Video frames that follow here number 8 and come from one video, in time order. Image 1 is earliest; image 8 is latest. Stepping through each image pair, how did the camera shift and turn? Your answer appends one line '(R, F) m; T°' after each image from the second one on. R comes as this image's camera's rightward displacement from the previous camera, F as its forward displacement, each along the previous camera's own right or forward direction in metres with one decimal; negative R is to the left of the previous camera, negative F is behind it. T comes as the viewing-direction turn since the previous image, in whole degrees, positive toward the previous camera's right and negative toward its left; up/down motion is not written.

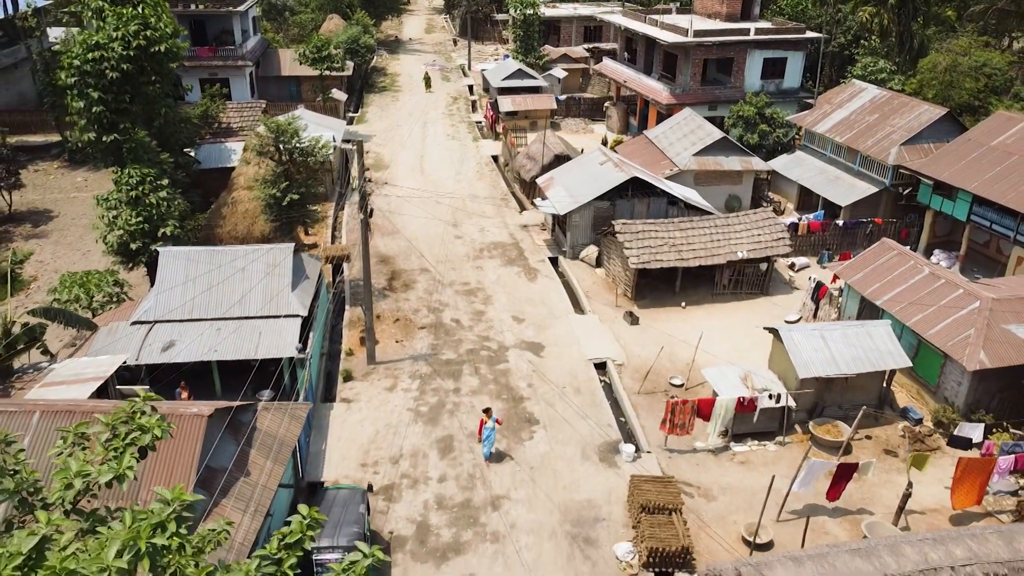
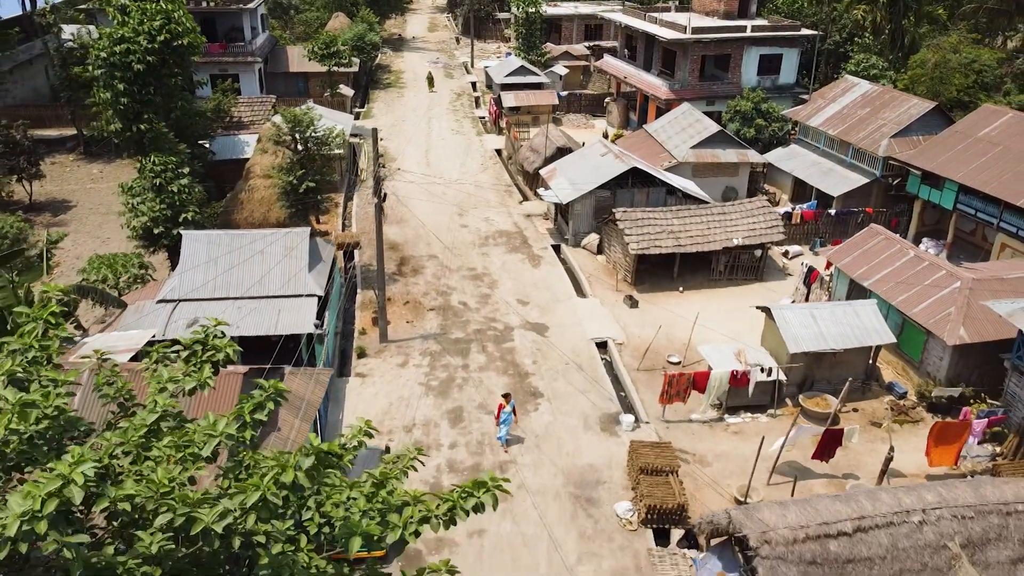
(-0.2, -1.0) m; 0°
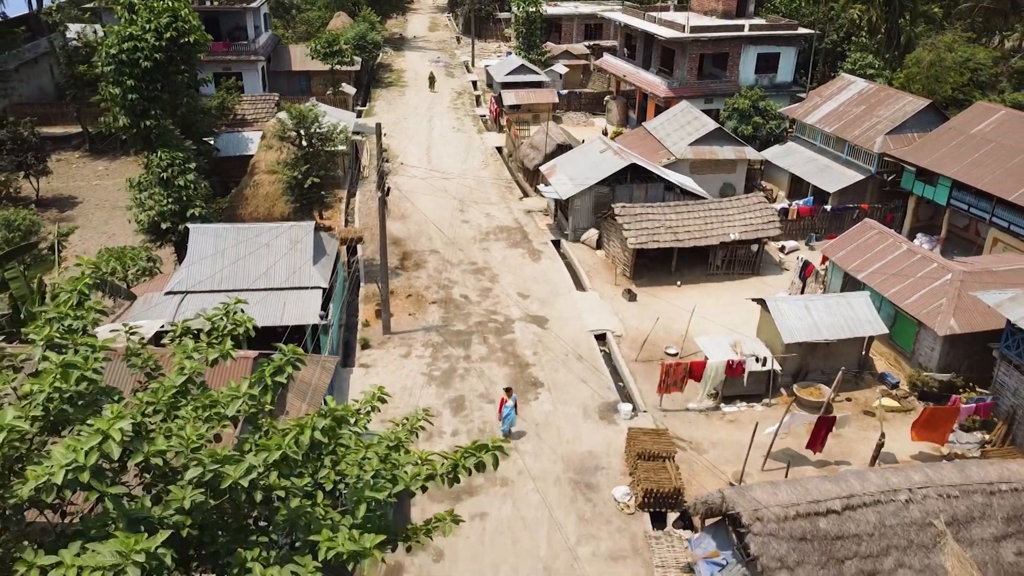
(0.0, -0.4) m; 0°
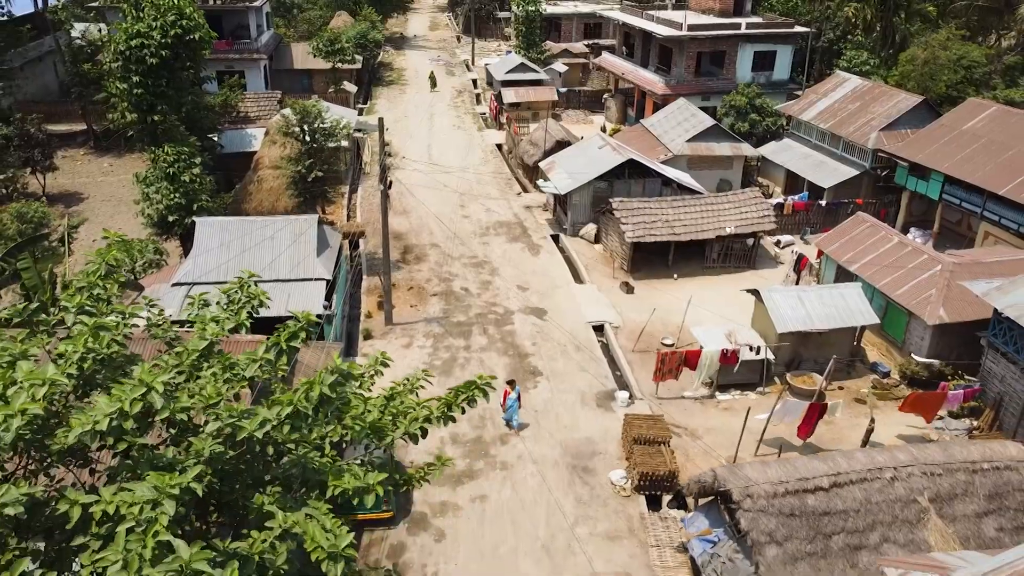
(0.0, -0.4) m; 0°
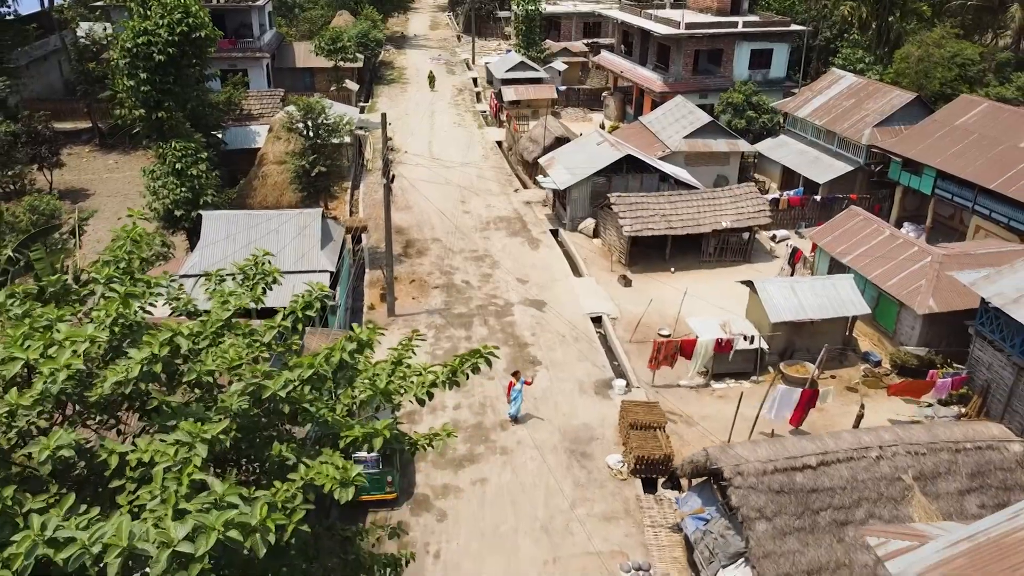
(0.0, -0.5) m; 0°
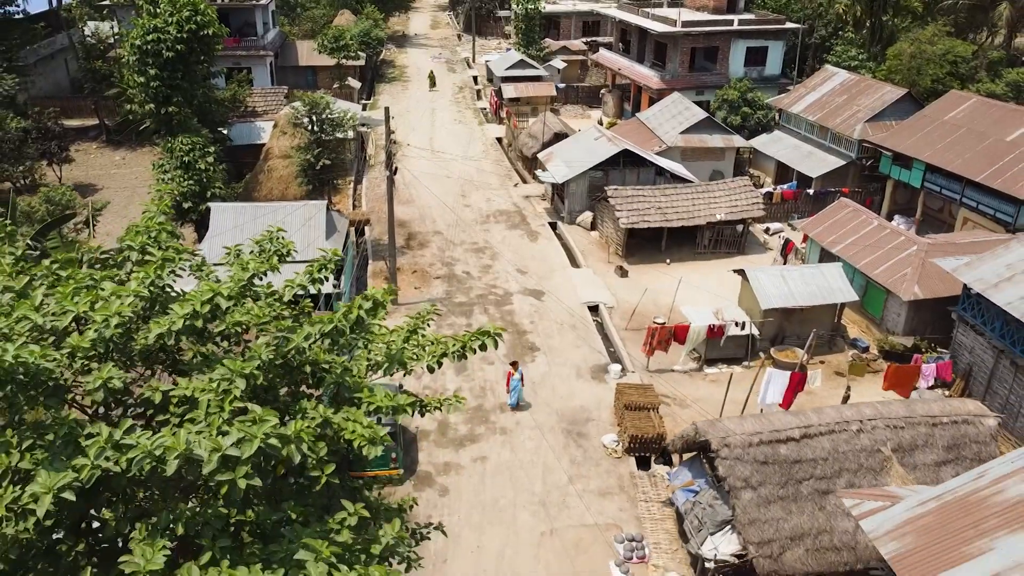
(0.0, -0.6) m; 0°
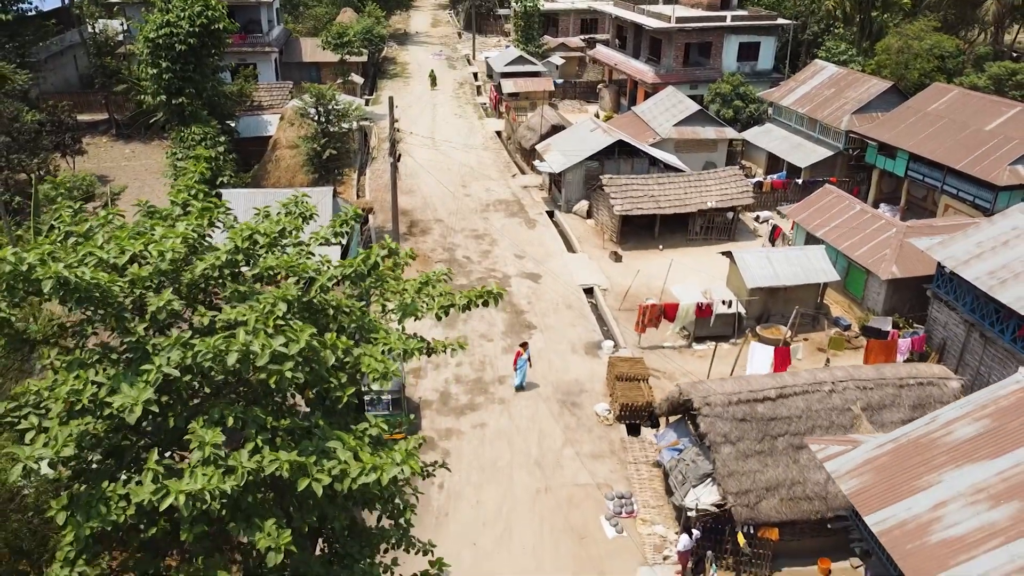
(+0.1, -1.0) m; 0°
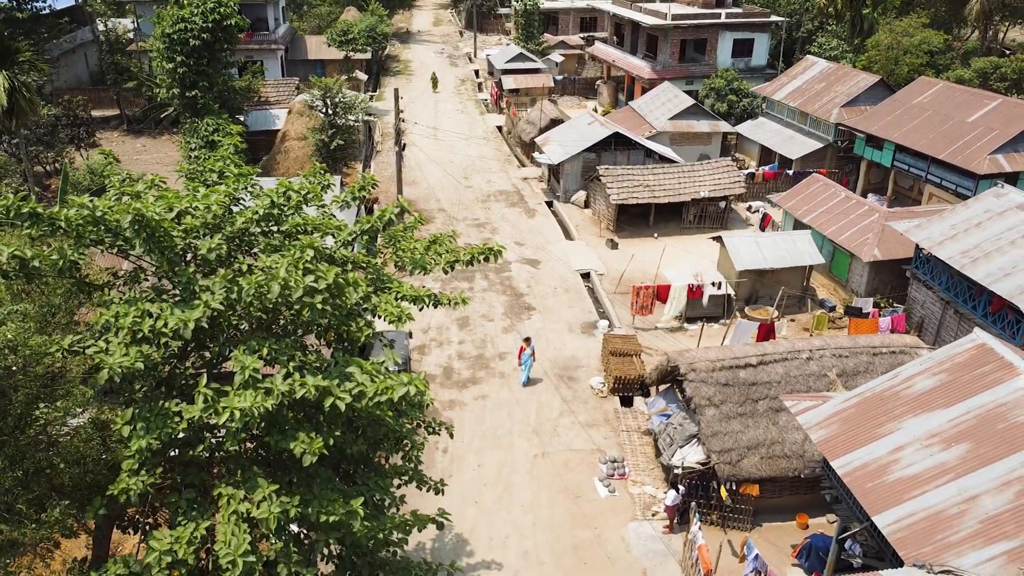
(0.0, -1.0) m; 0°
